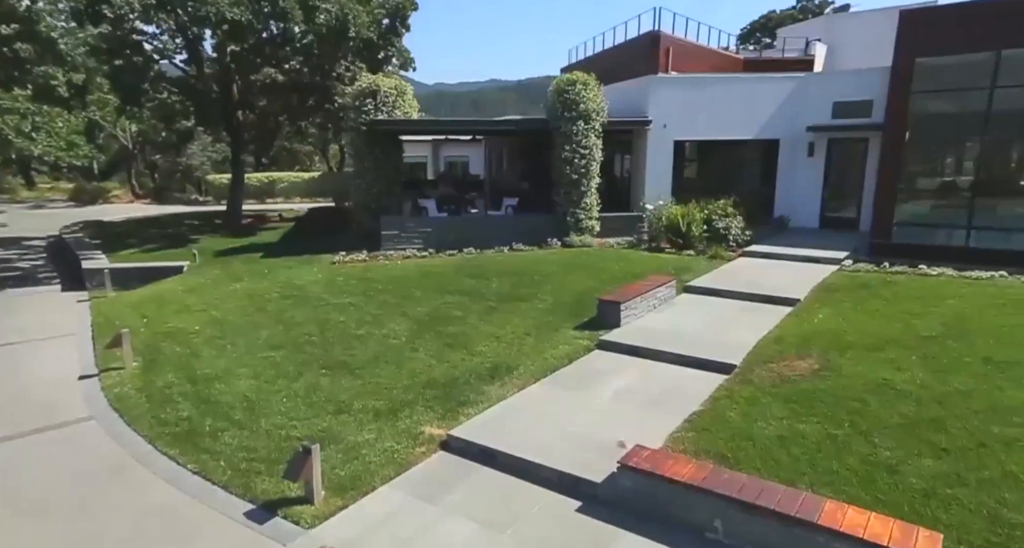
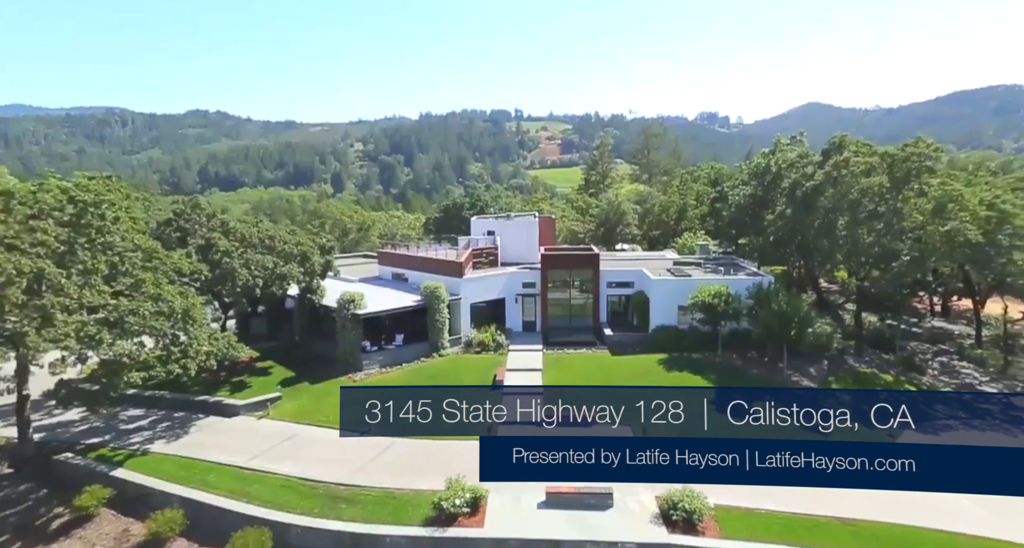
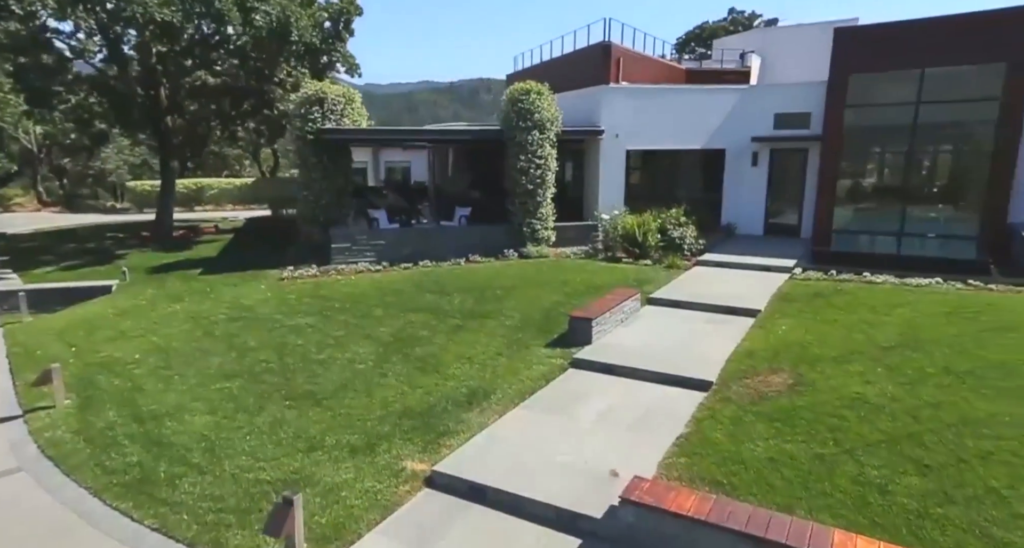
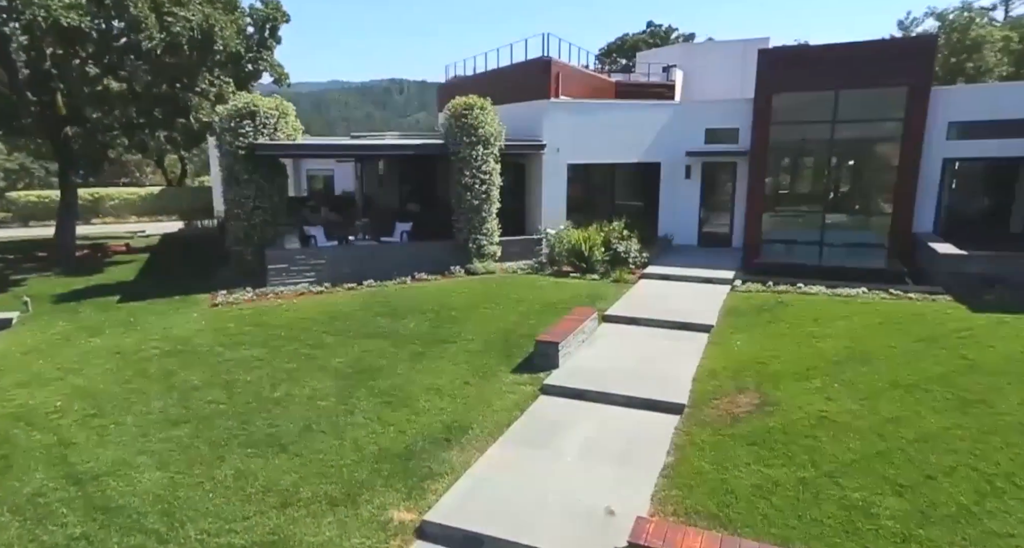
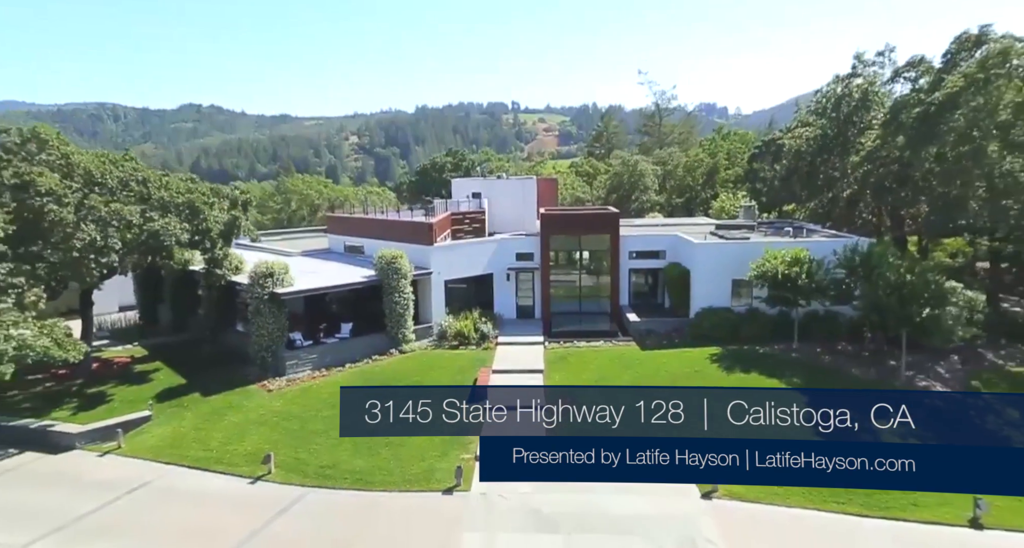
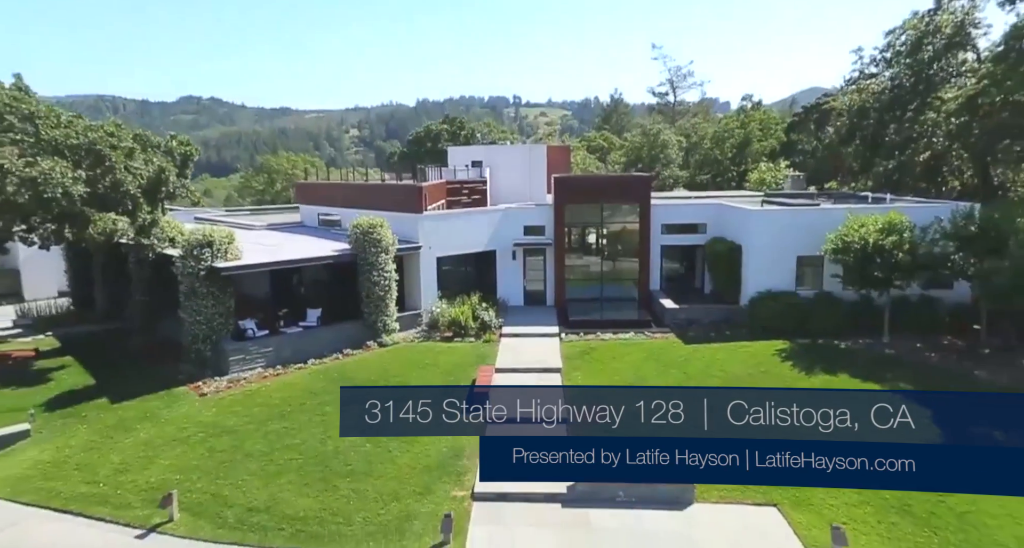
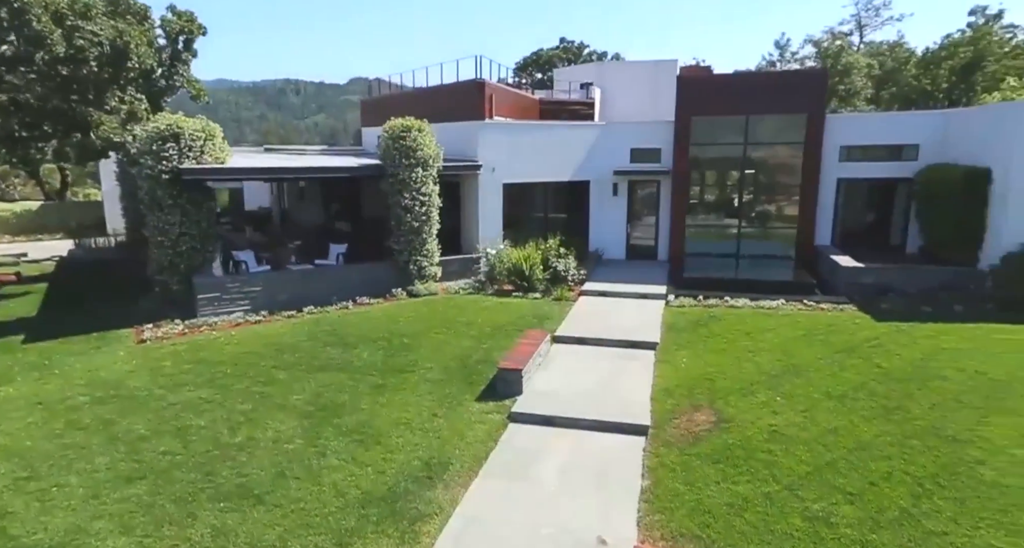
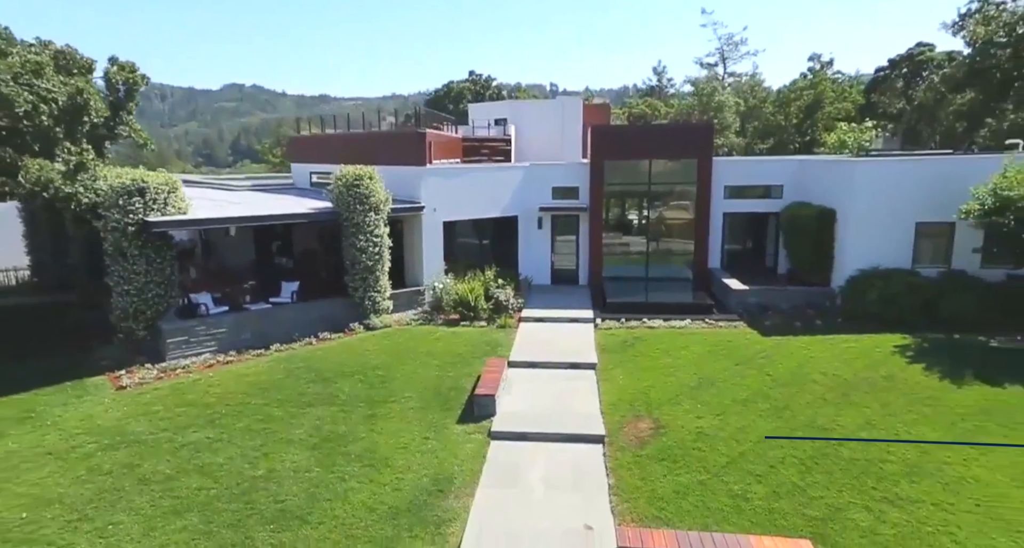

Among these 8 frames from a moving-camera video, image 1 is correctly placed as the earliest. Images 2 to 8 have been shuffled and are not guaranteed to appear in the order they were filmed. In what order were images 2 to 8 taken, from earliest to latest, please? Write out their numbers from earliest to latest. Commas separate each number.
3, 4, 7, 8, 6, 5, 2
